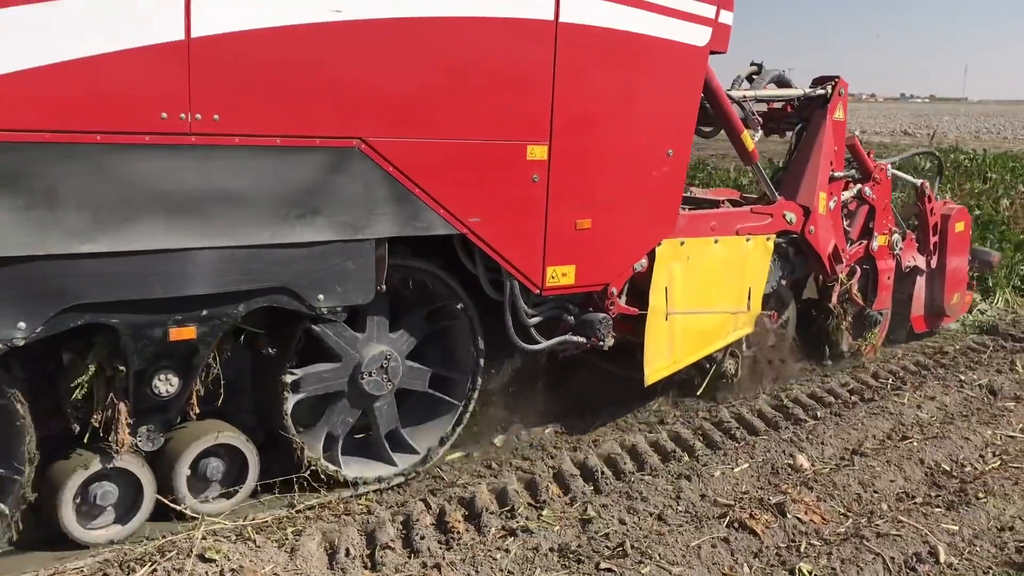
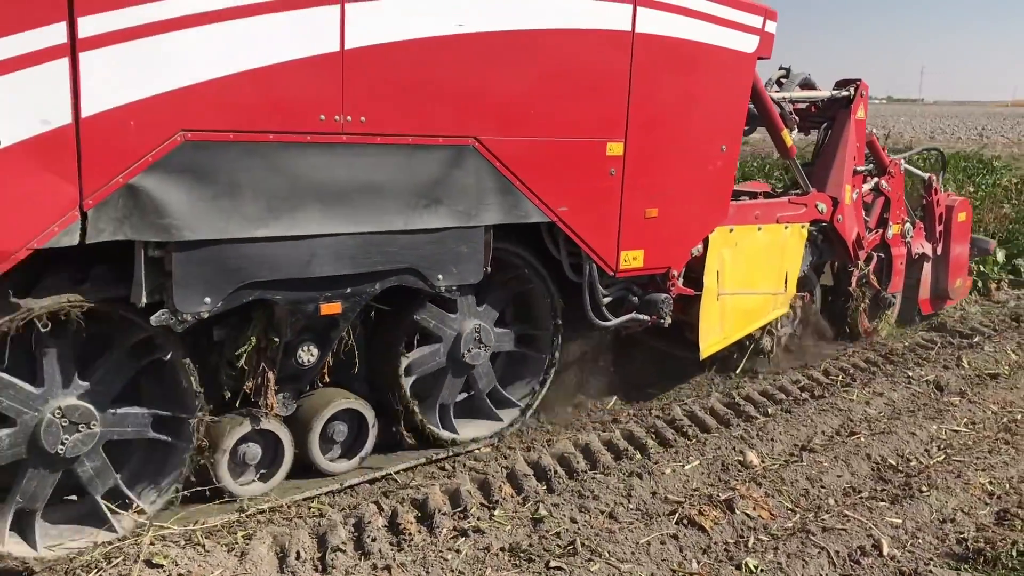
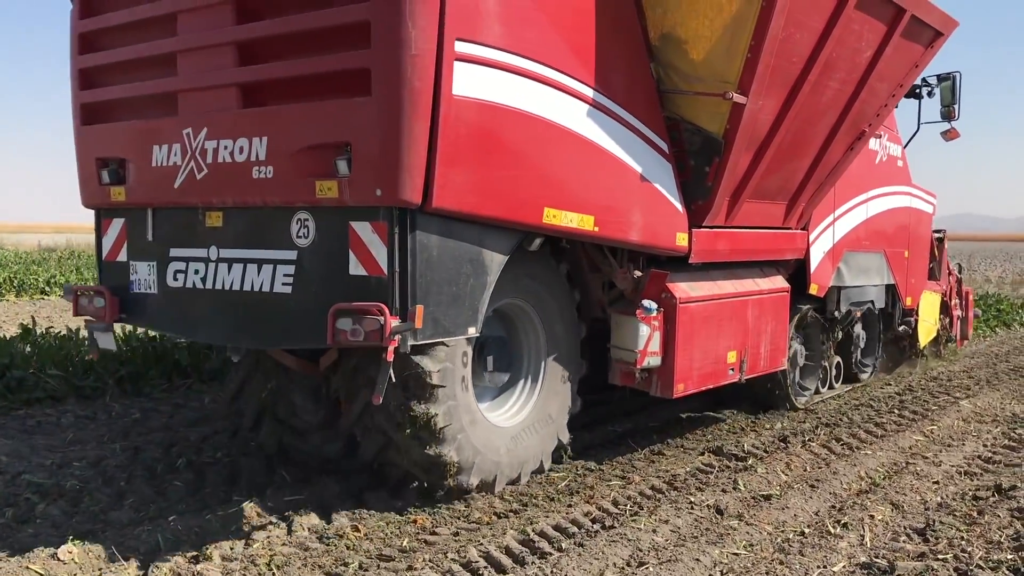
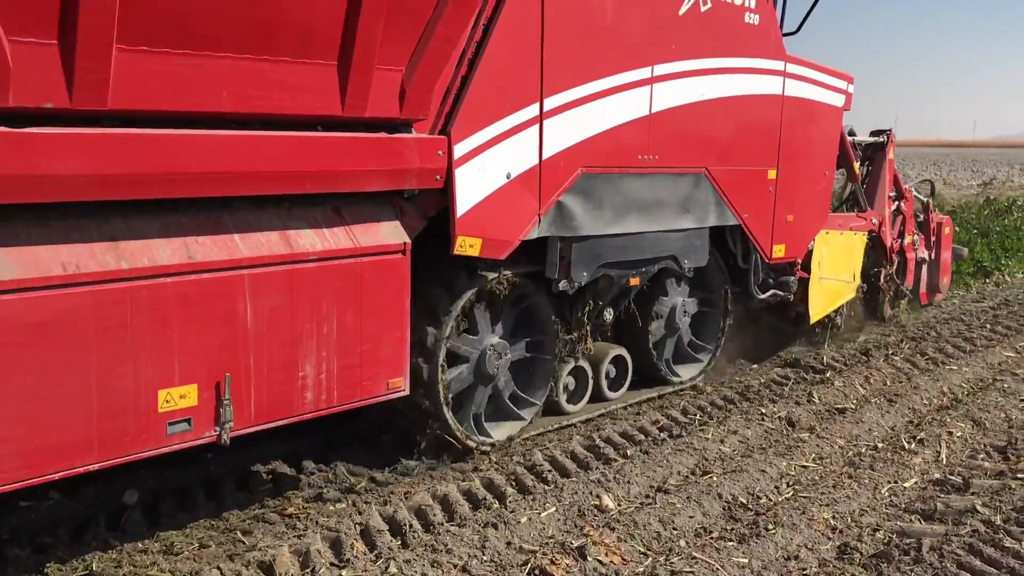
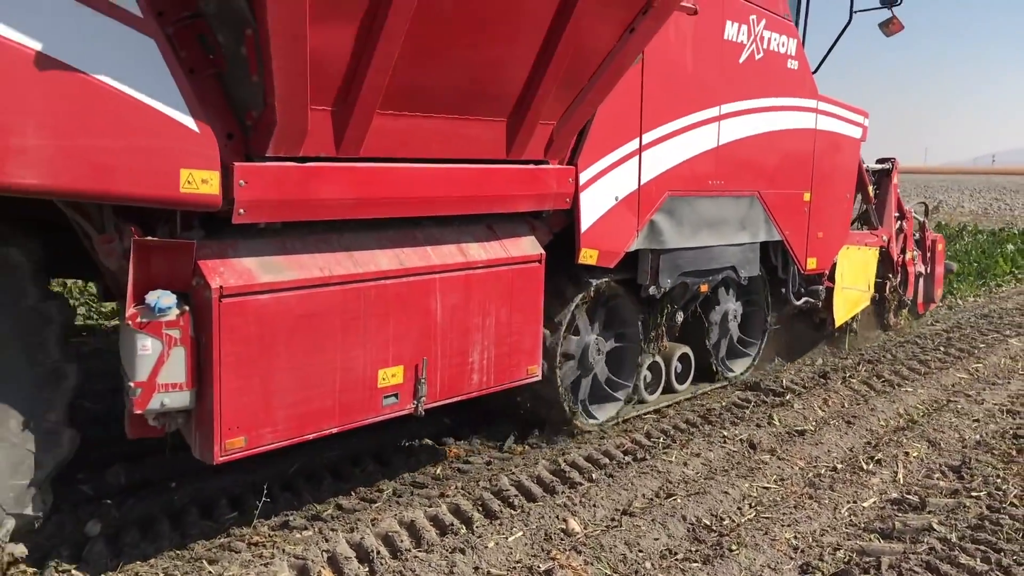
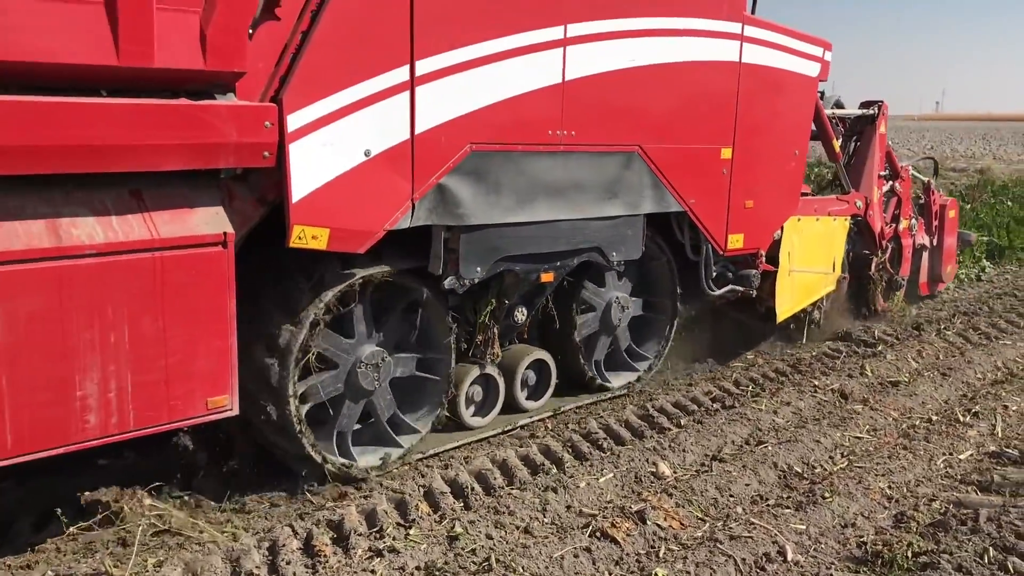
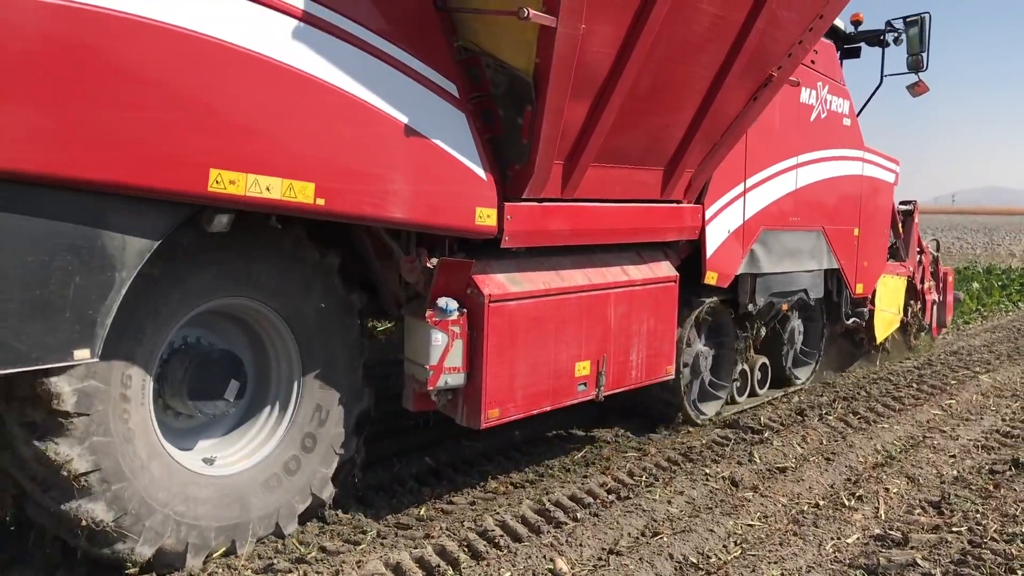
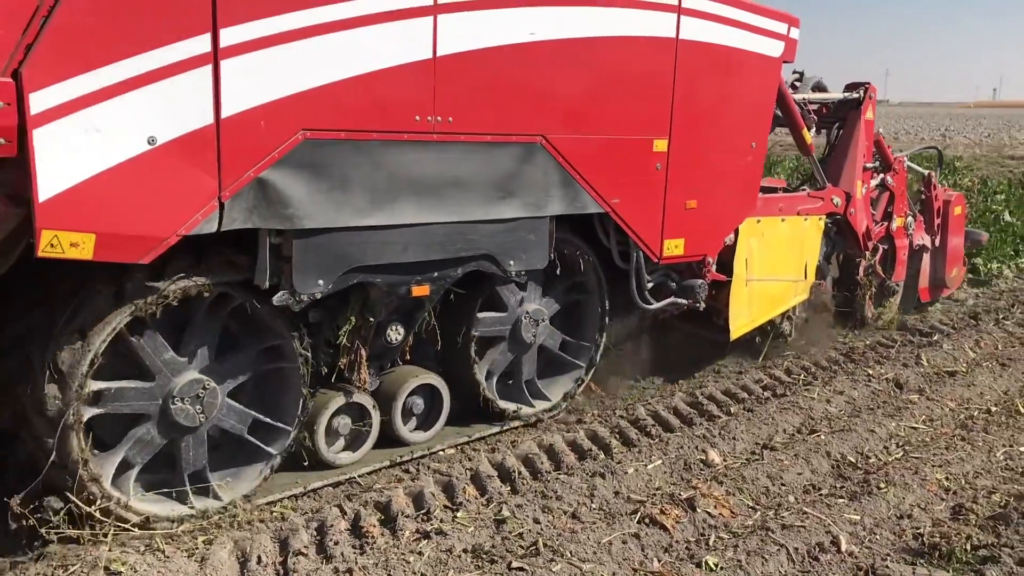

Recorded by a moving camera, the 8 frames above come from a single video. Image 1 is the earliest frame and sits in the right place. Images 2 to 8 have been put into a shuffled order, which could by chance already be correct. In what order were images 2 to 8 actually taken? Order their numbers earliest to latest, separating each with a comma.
2, 8, 6, 4, 5, 7, 3
